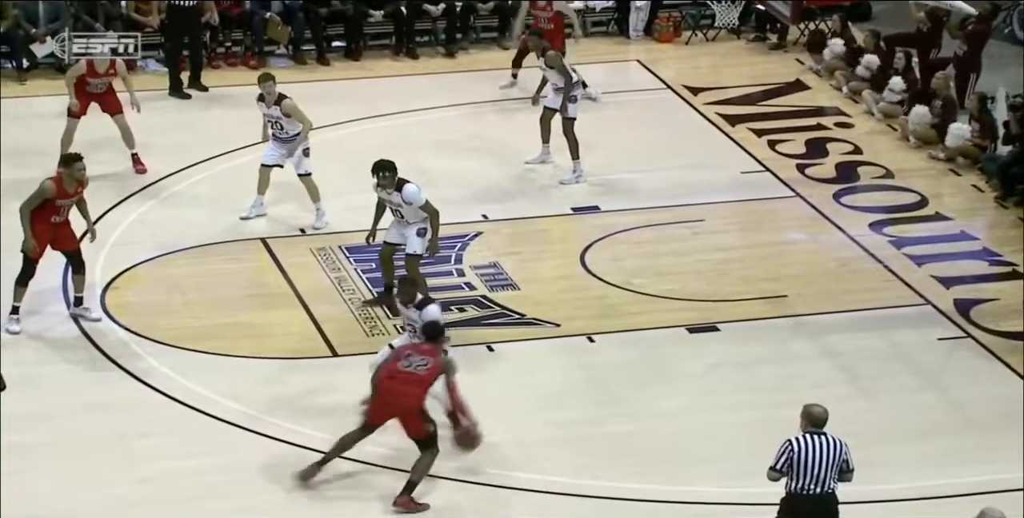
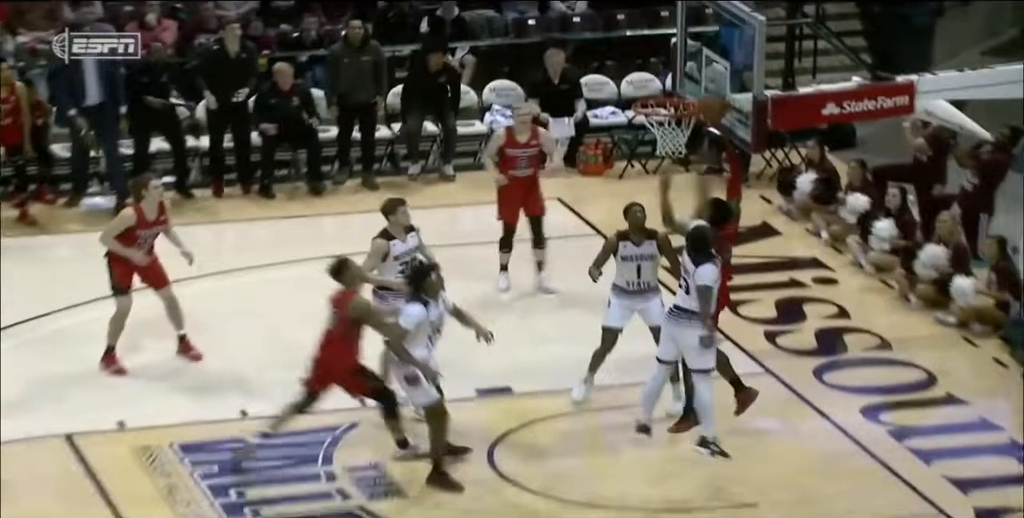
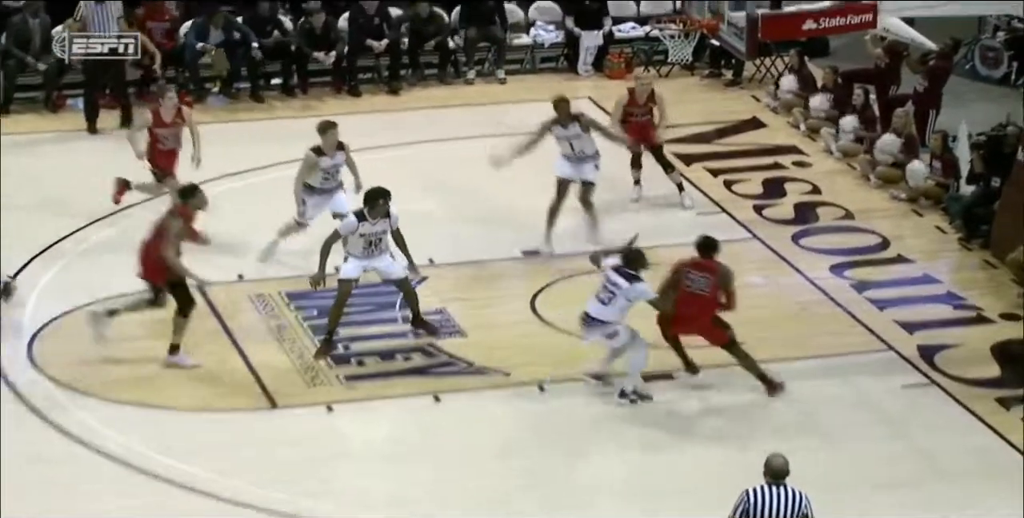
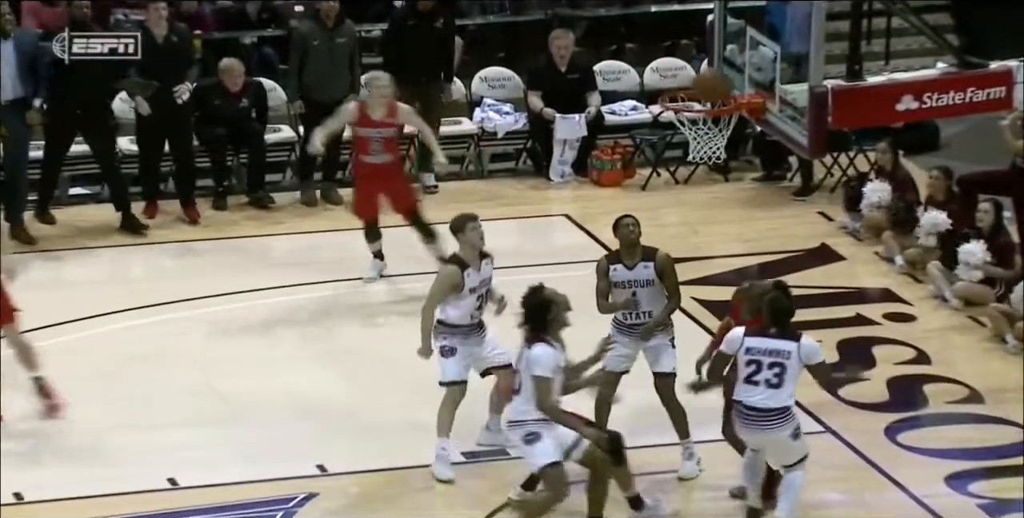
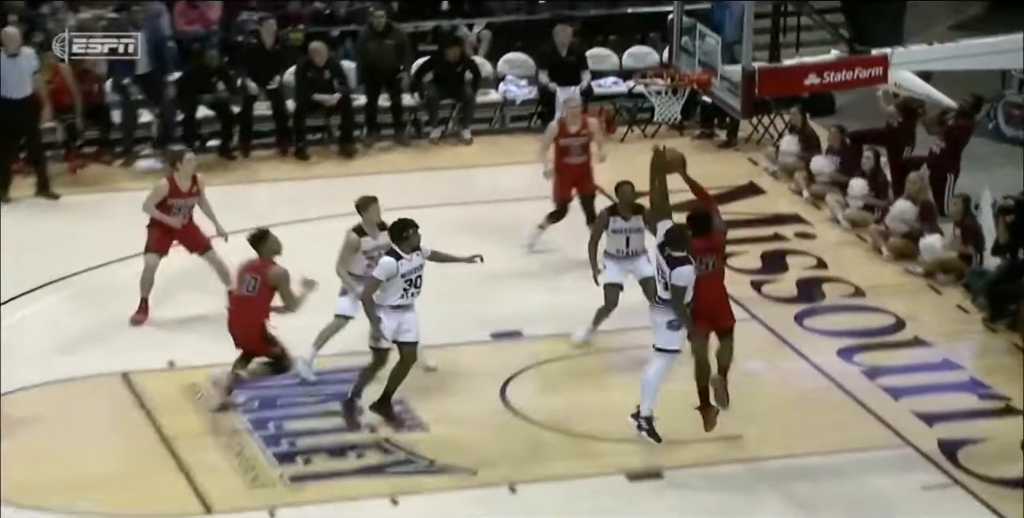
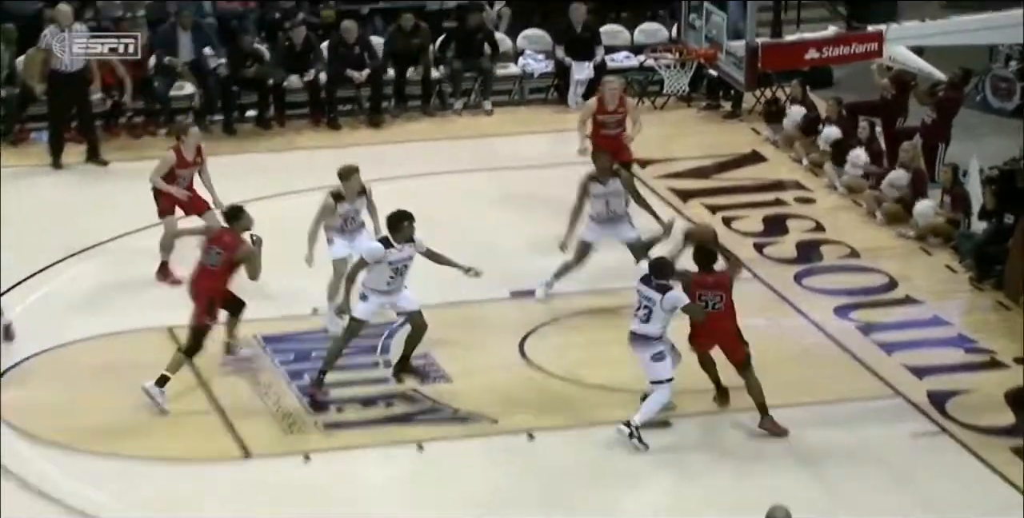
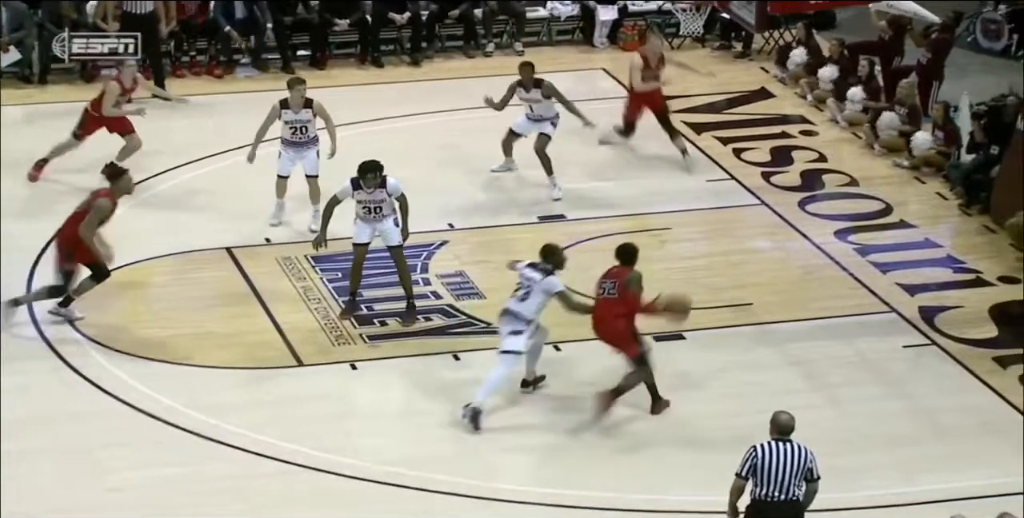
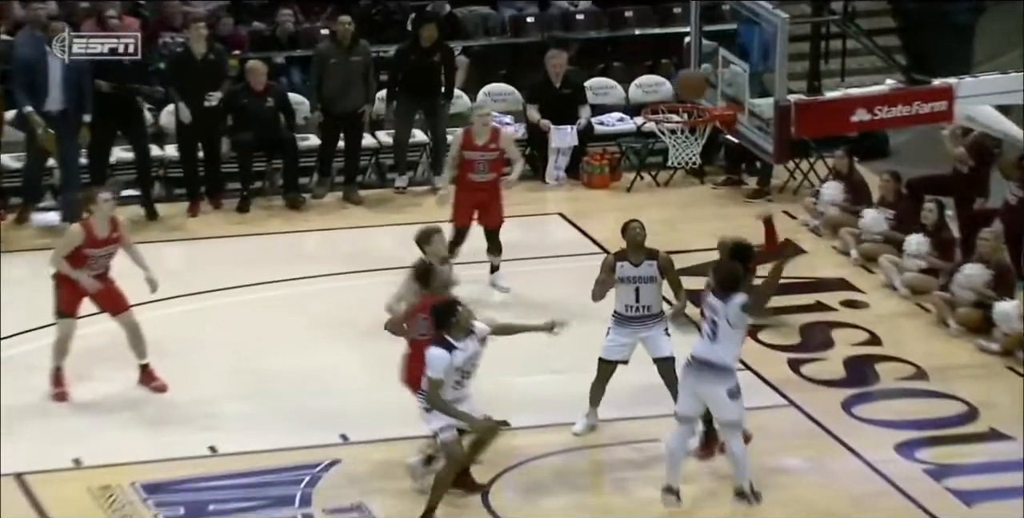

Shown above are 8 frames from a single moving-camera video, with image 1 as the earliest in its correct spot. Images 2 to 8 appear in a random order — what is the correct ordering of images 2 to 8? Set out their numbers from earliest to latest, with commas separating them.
7, 3, 6, 5, 2, 8, 4
